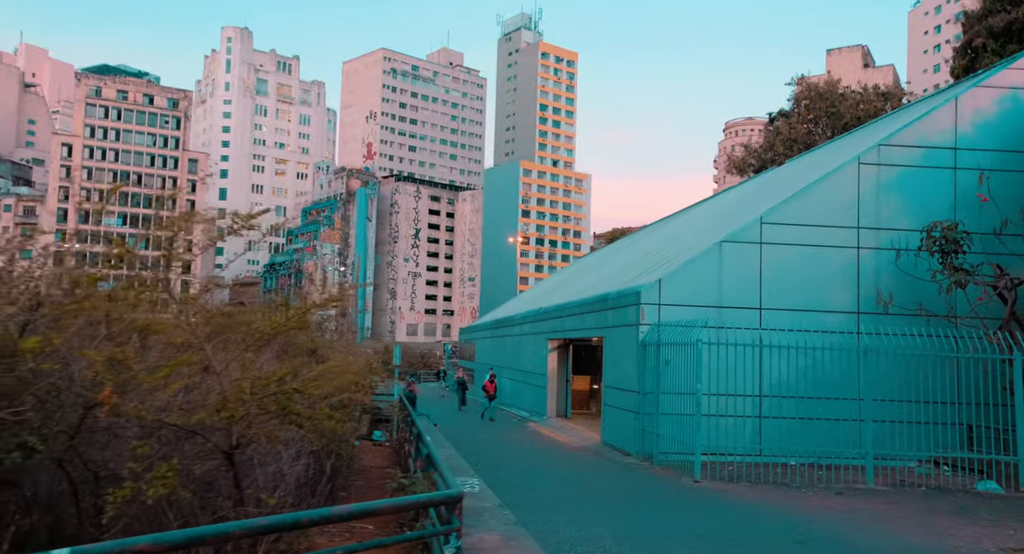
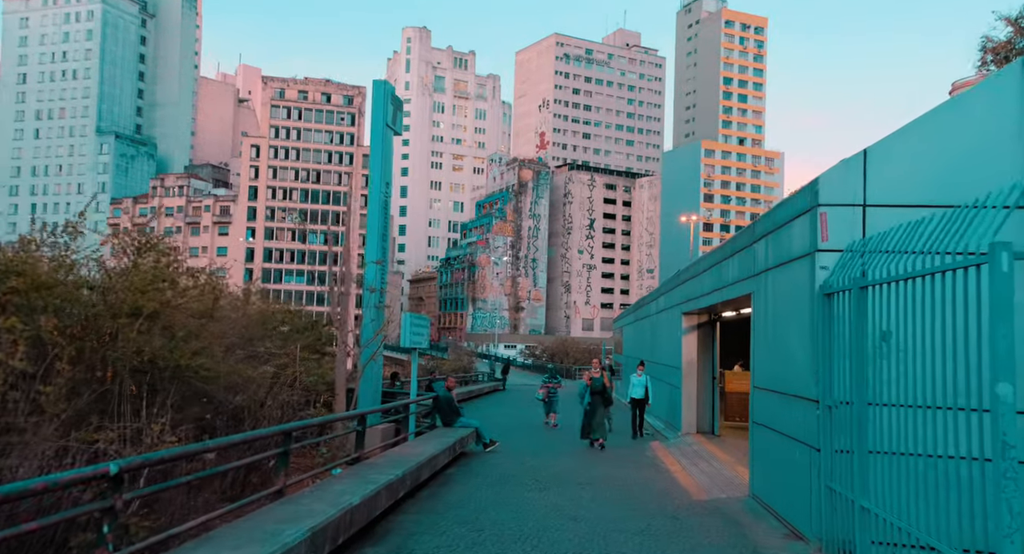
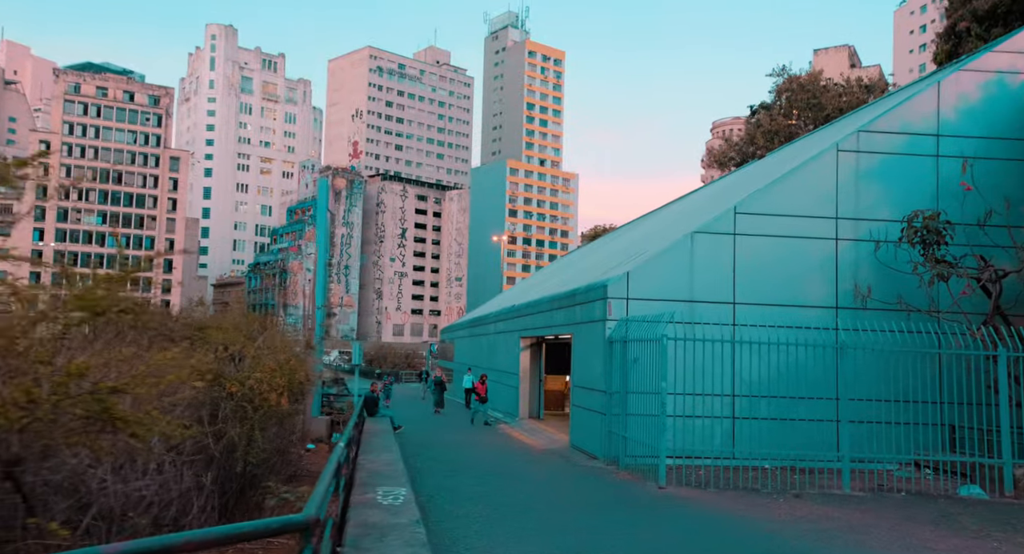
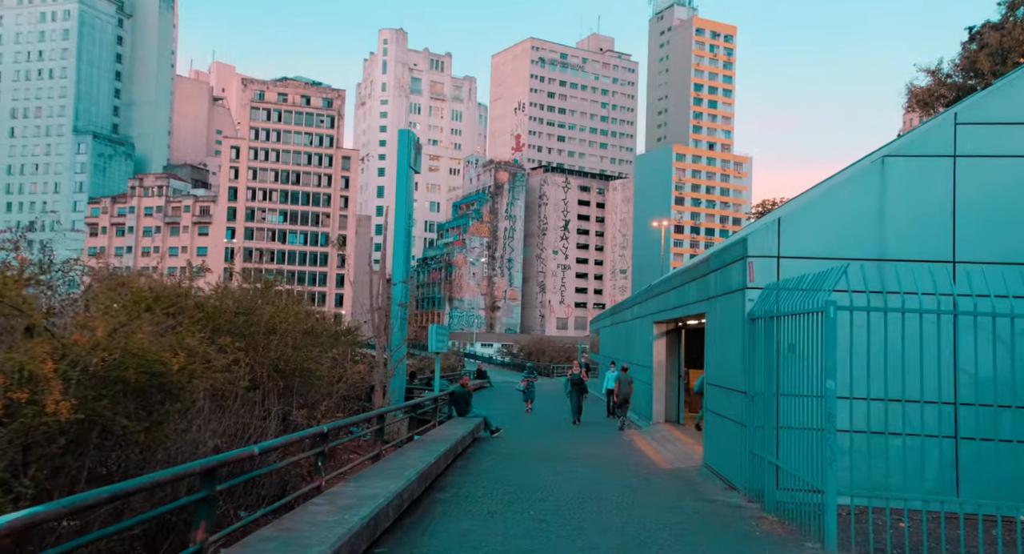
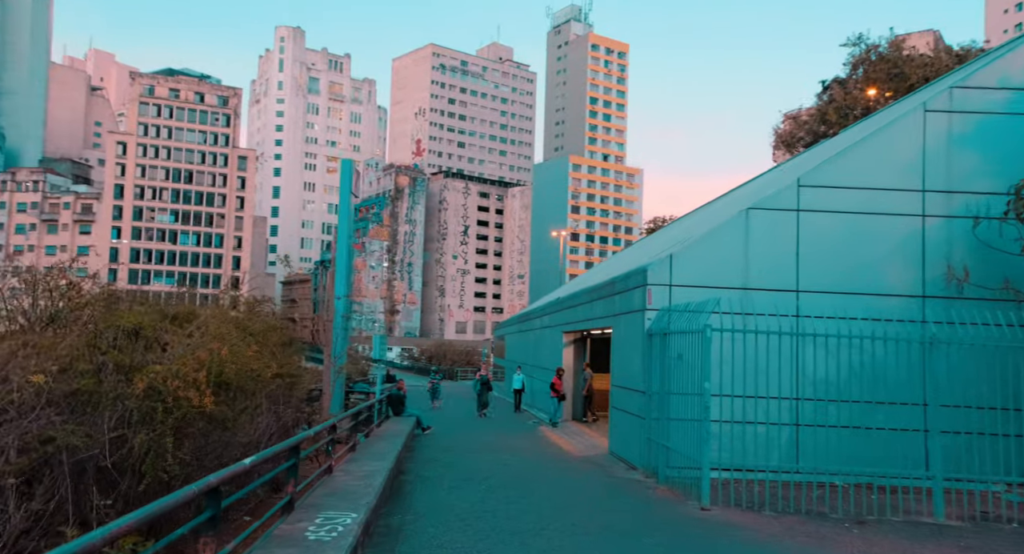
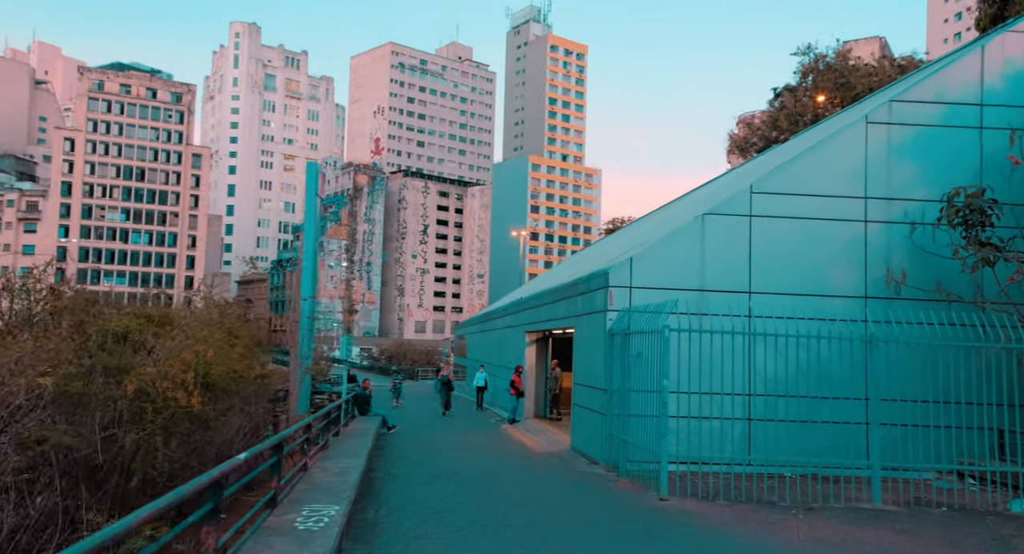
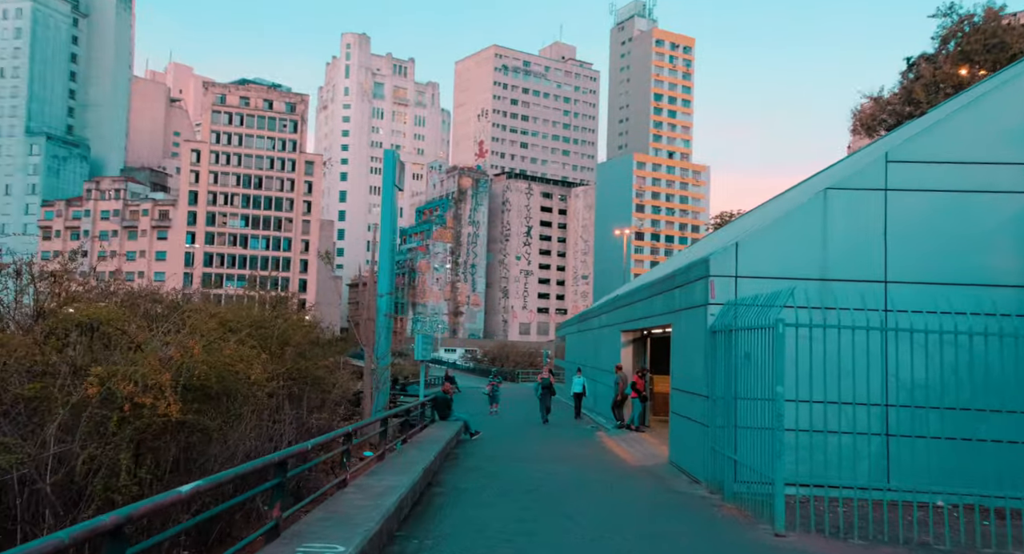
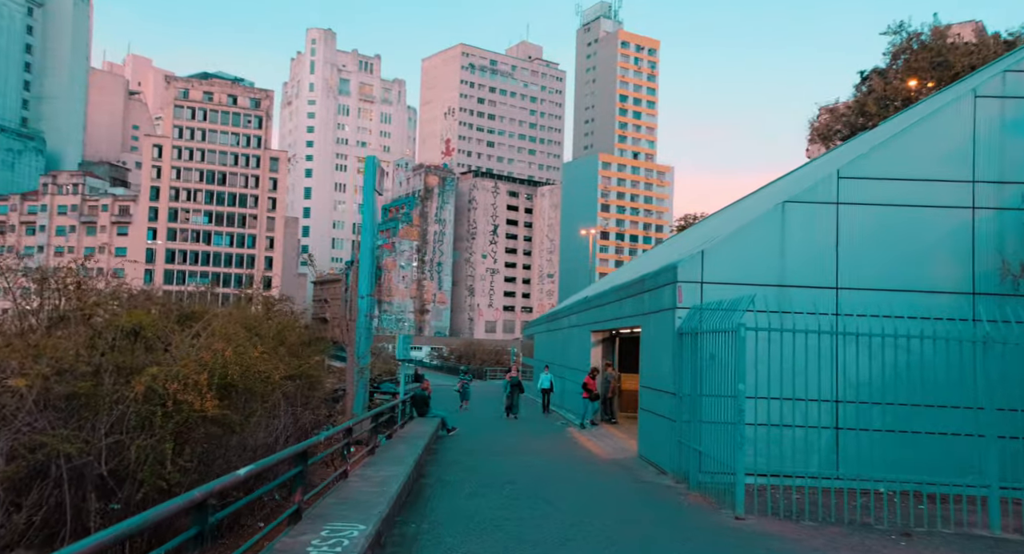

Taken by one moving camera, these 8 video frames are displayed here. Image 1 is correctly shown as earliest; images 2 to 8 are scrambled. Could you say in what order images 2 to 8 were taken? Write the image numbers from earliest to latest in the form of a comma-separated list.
3, 6, 5, 8, 7, 4, 2
